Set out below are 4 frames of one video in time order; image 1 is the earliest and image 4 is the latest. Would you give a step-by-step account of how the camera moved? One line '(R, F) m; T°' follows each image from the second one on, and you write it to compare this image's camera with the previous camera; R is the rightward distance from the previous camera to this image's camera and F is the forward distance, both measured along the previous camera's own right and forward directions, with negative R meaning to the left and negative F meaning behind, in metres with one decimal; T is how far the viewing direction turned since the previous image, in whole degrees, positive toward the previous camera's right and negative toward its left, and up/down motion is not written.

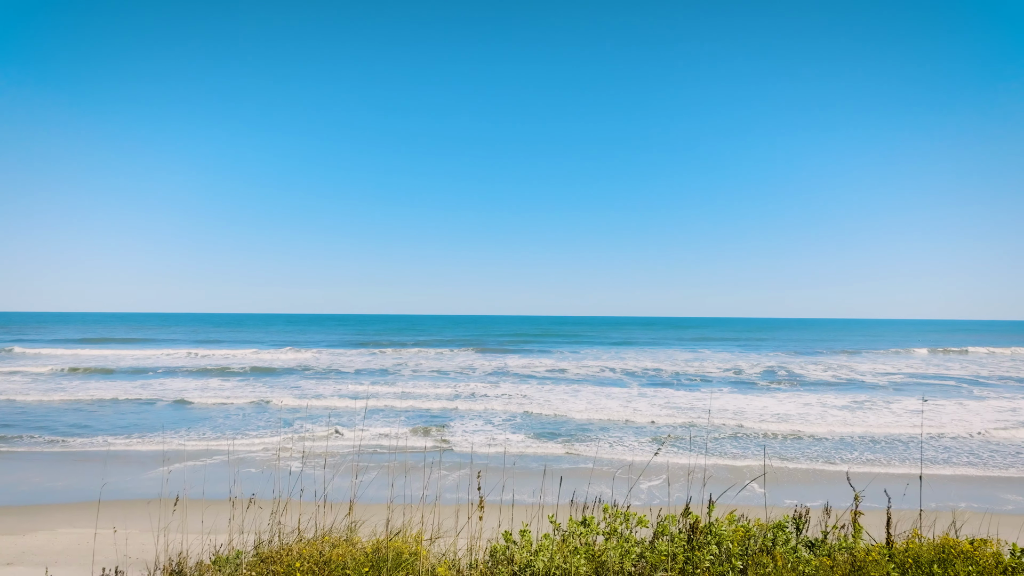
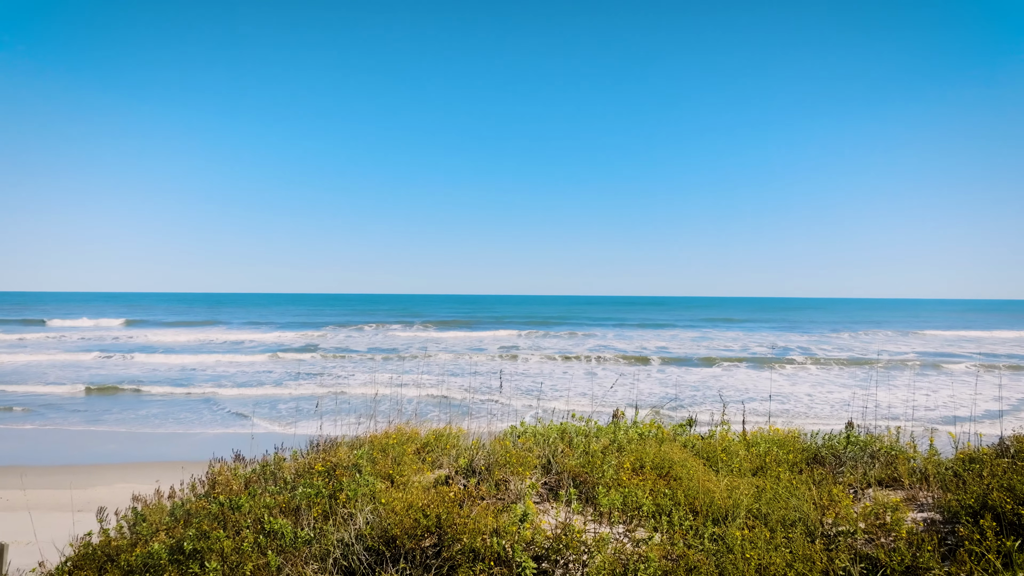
(+0.1, -1.7) m; -1°
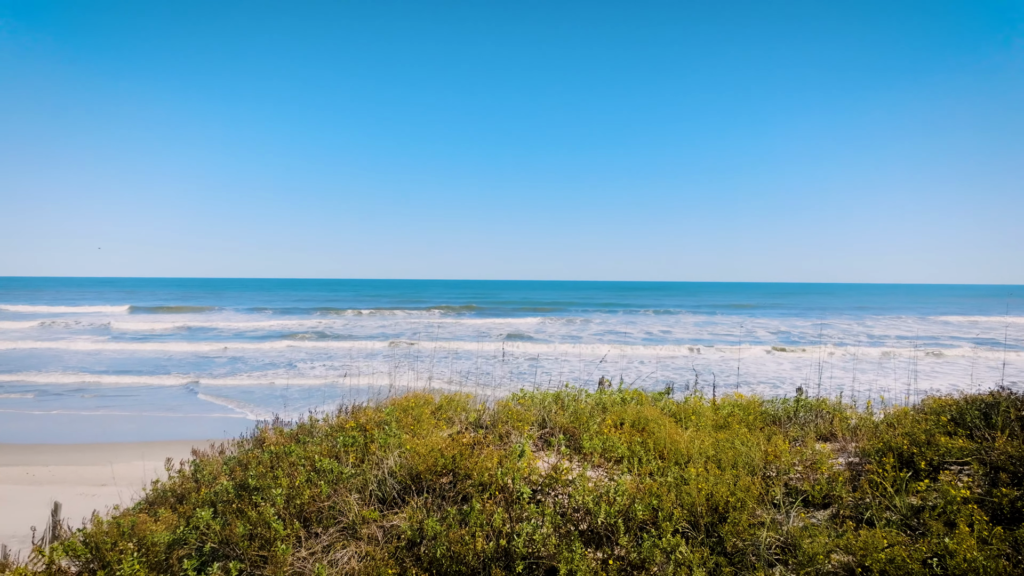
(0.0, -0.6) m; 0°
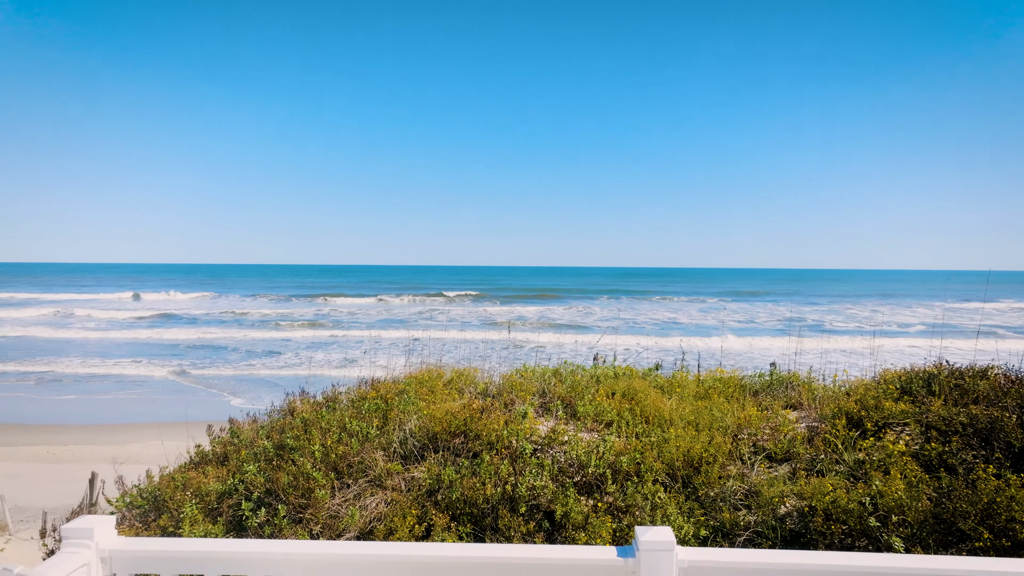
(0.0, -0.4) m; 0°
